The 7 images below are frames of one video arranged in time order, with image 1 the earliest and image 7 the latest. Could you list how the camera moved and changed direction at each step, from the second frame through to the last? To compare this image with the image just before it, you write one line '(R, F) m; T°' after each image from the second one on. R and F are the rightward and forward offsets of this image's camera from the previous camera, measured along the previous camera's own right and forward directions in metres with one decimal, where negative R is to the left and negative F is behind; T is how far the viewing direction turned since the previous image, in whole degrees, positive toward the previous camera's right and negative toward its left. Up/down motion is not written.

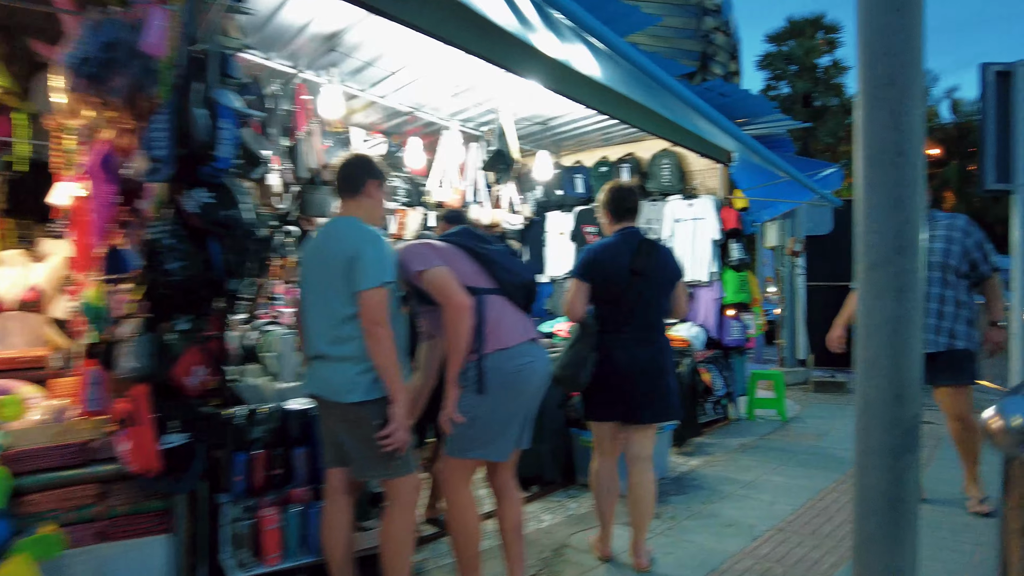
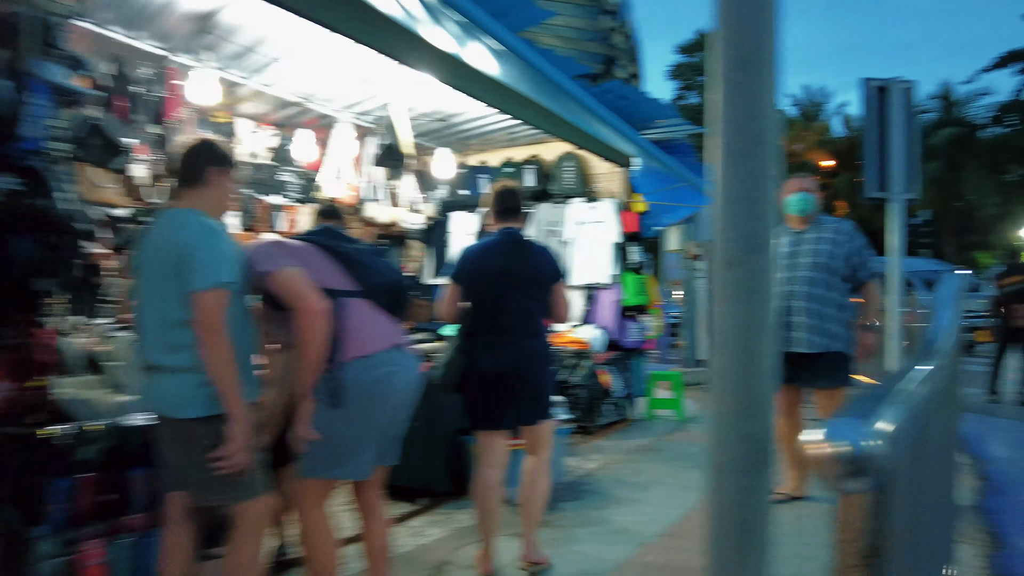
(+0.2, +0.2) m; +7°
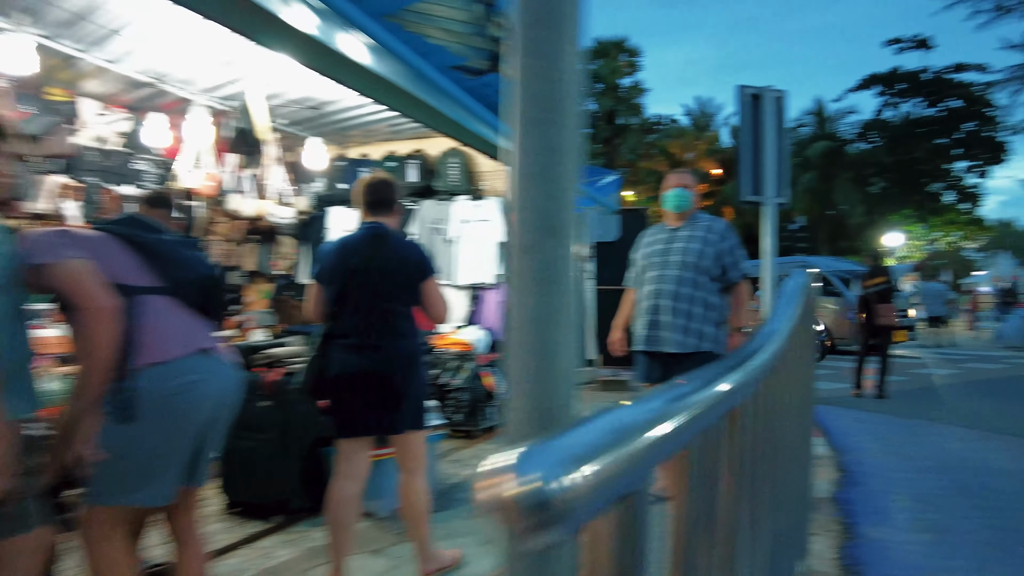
(+0.2, +0.2) m; +8°
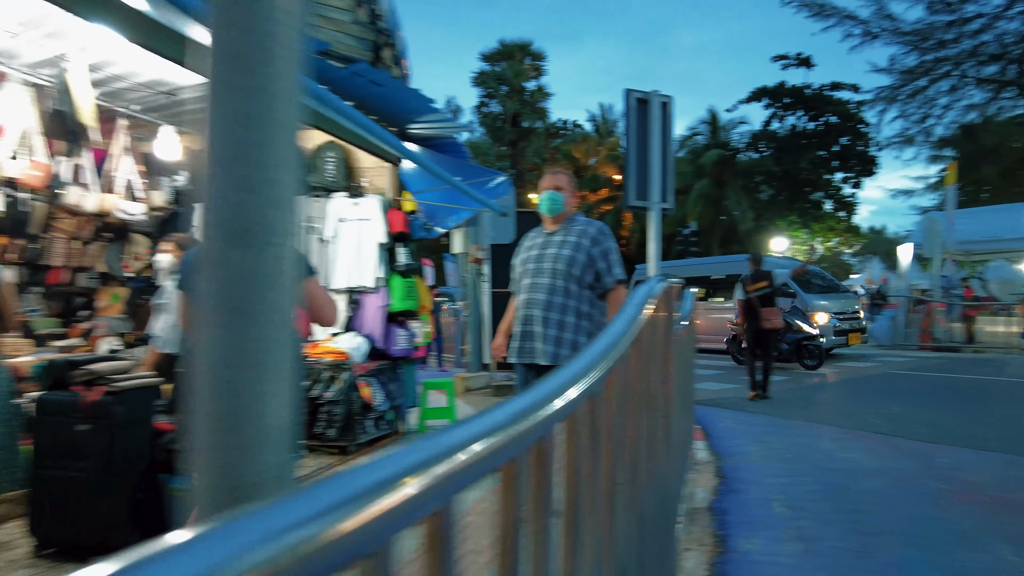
(+0.2, +0.2) m; +8°
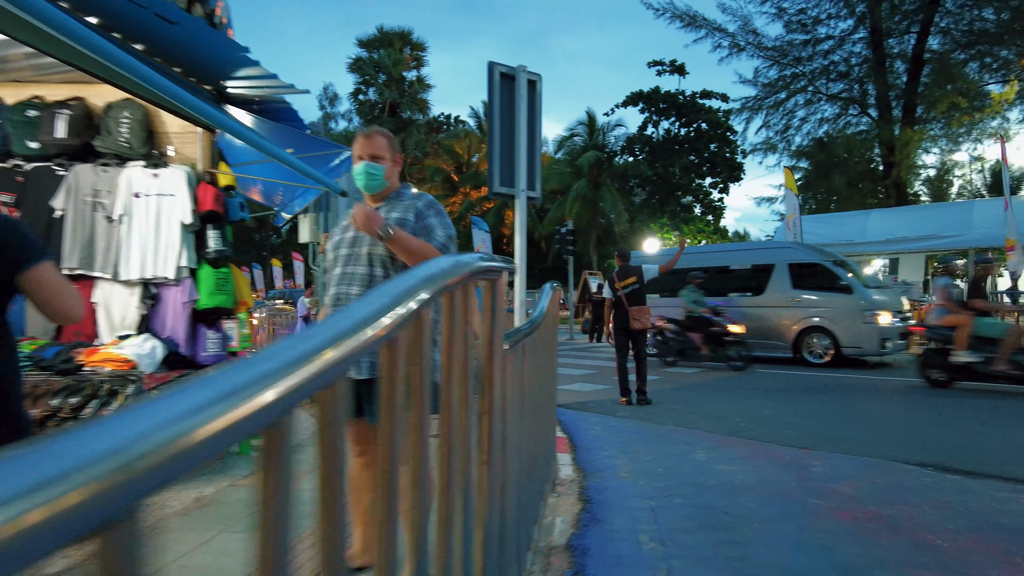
(+0.3, +0.8) m; +10°
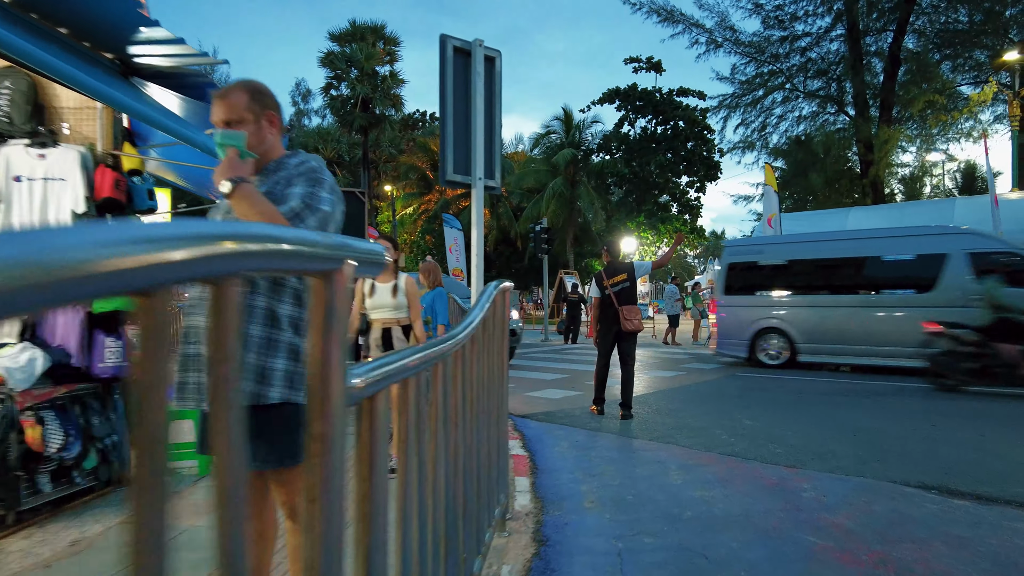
(+0.2, +0.7) m; +2°
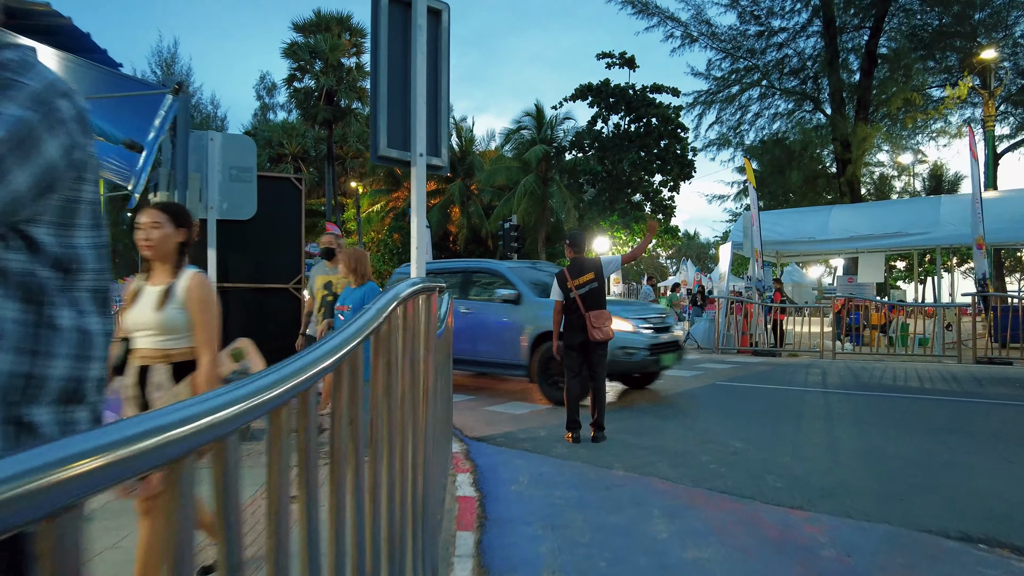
(+0.2, +1.0) m; +2°
